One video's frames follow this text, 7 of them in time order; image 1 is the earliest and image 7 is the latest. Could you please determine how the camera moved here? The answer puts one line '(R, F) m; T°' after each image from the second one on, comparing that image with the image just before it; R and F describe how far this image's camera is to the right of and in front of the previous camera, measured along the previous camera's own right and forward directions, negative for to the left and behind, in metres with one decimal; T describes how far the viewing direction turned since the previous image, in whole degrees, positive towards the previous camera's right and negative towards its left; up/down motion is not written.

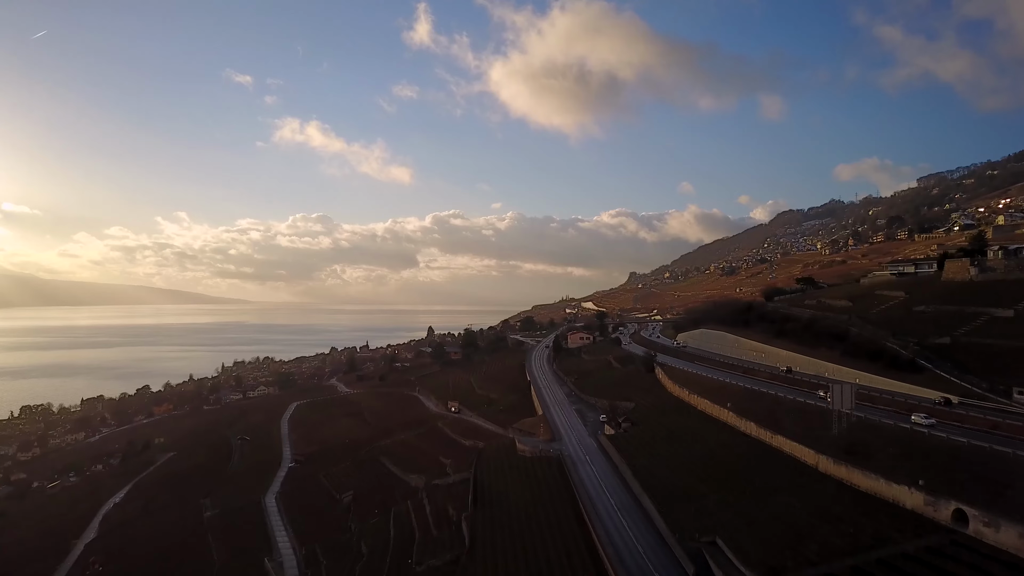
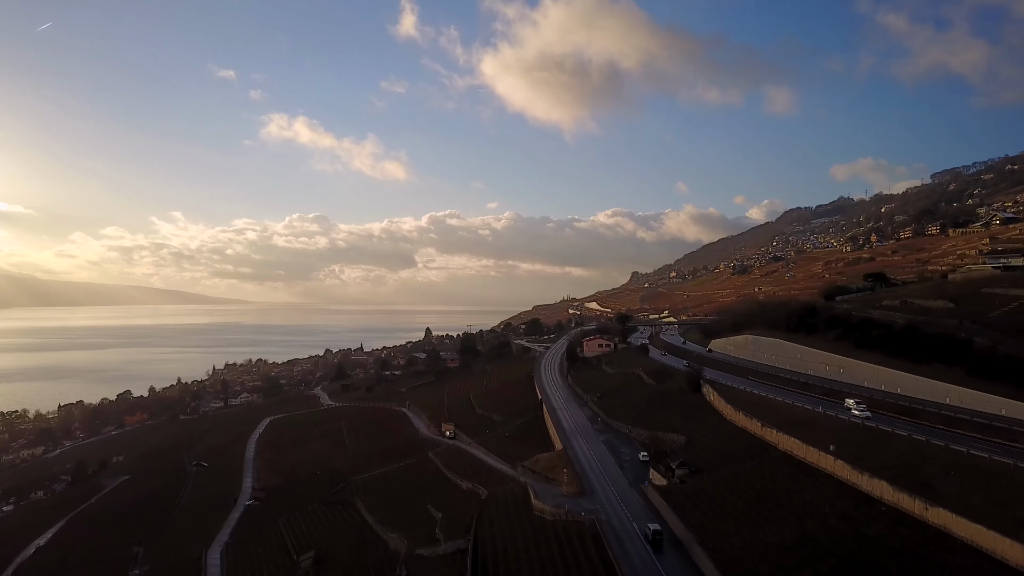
(-0.6, +8.1) m; 0°
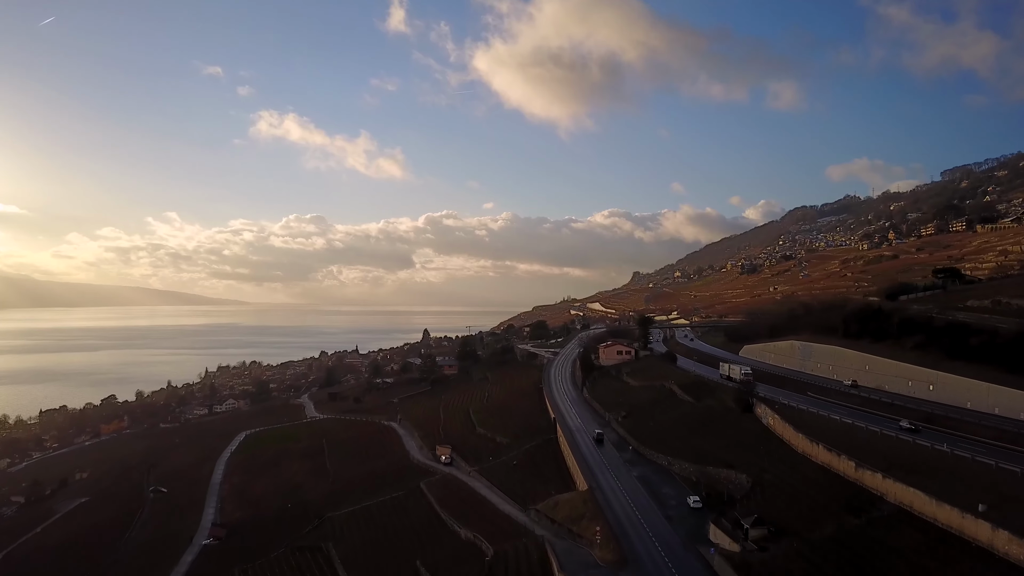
(-0.5, +5.8) m; 0°
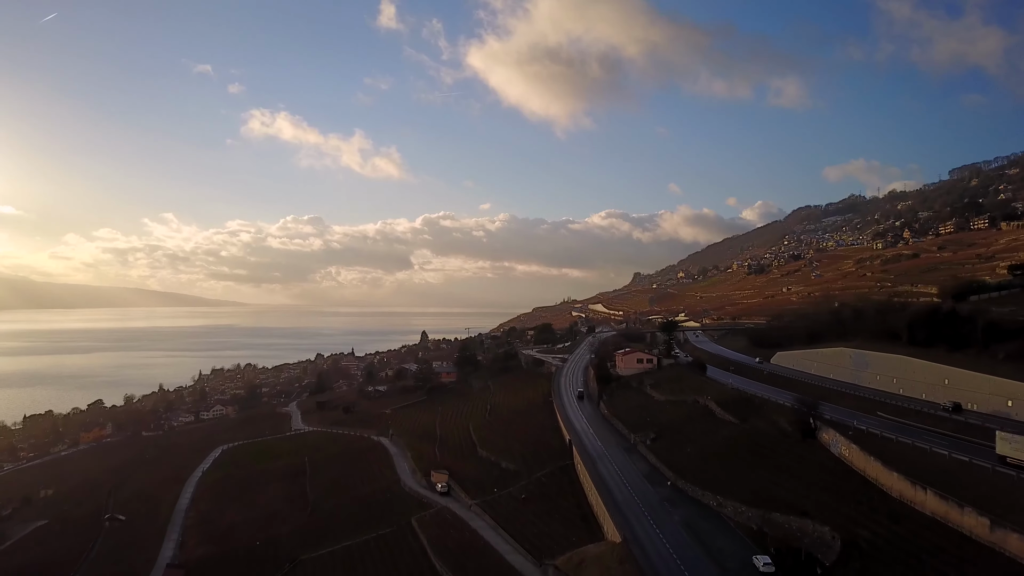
(-0.4, +4.6) m; 0°
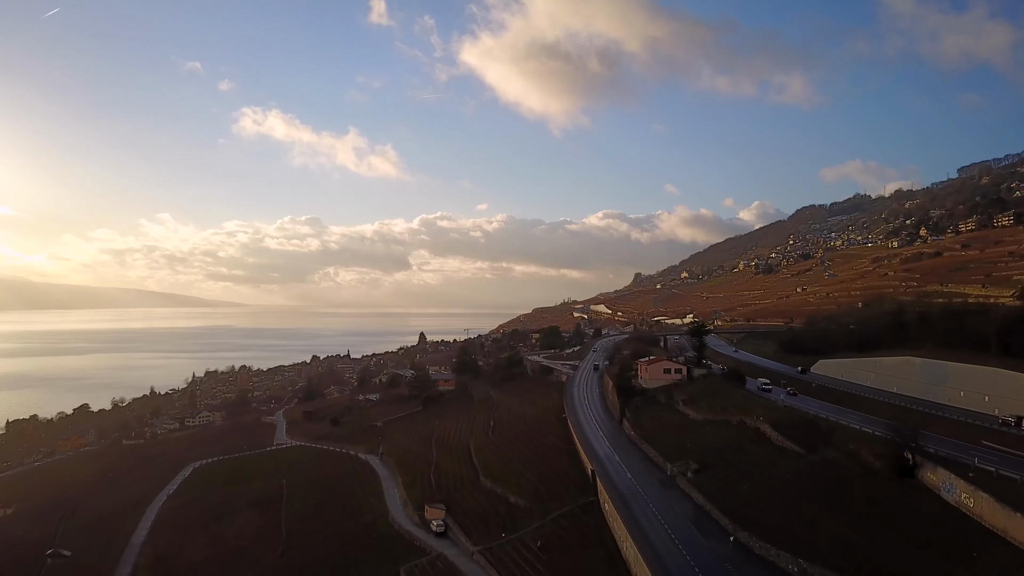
(-0.5, +4.6) m; 0°
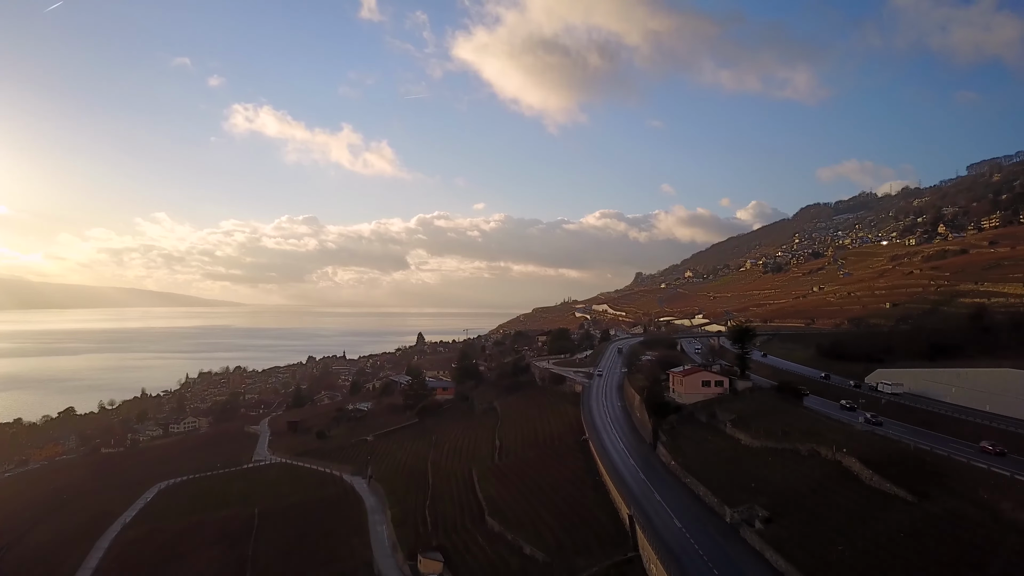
(-0.6, +4.6) m; 0°
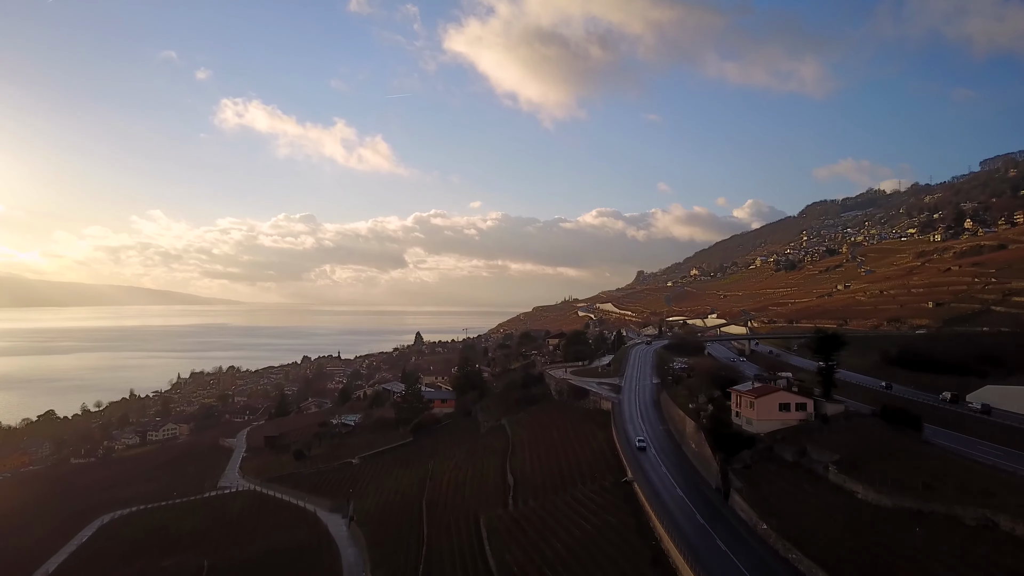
(-0.8, +5.9) m; 0°
